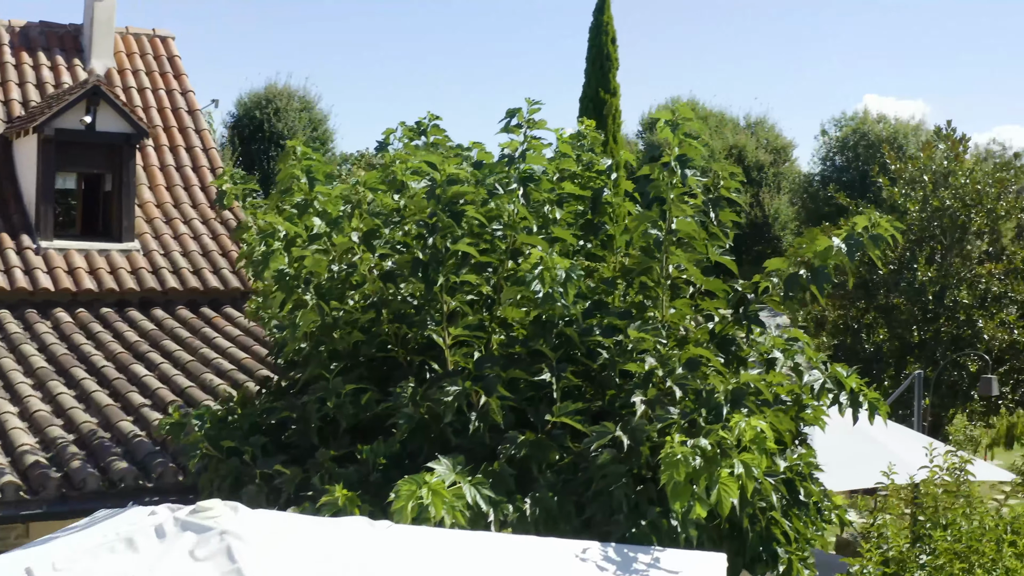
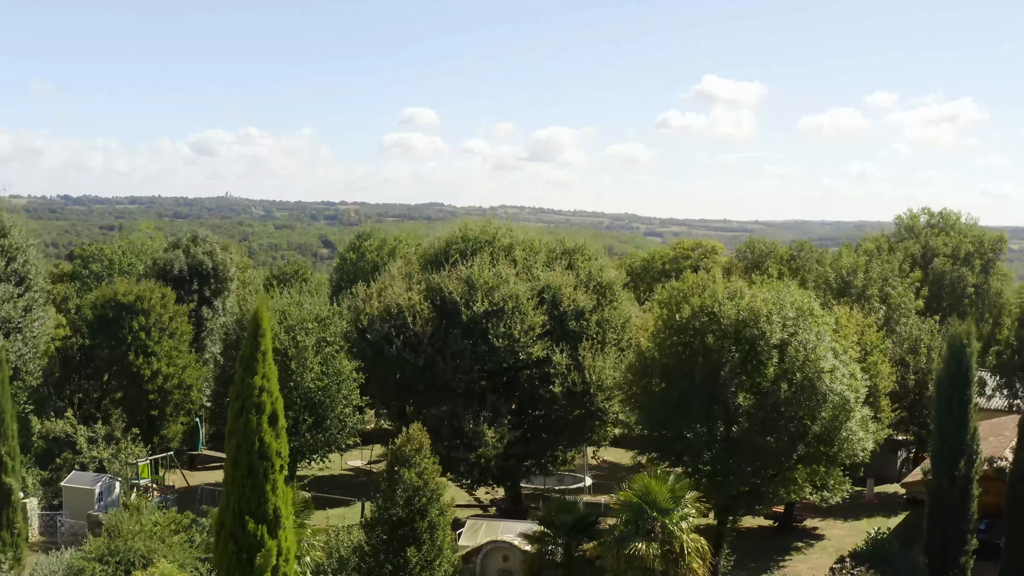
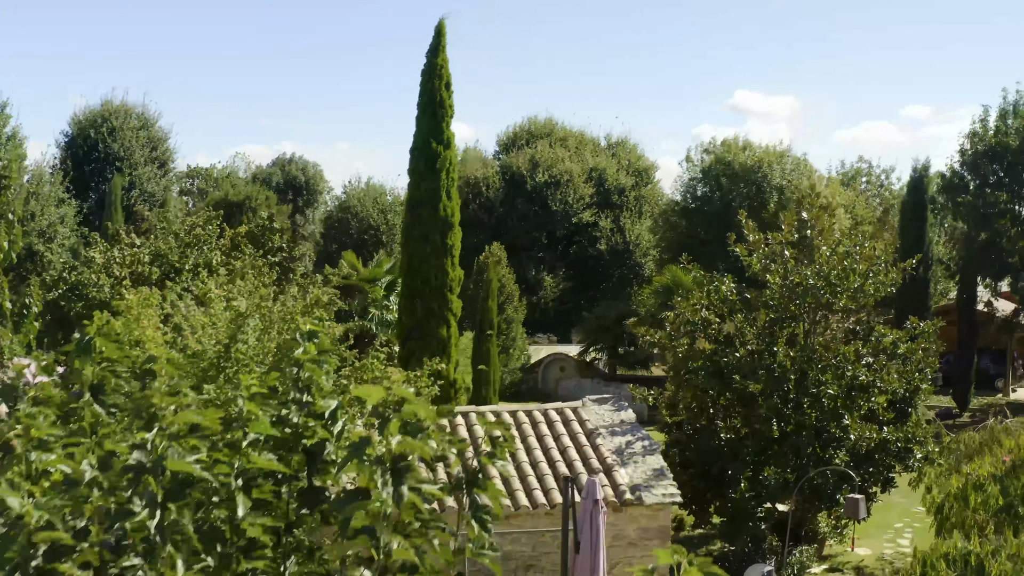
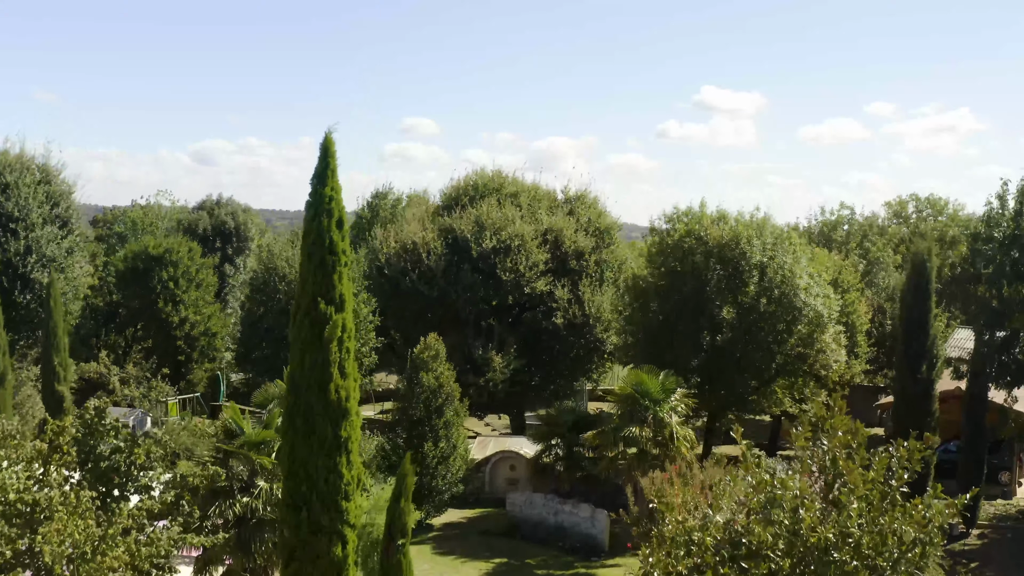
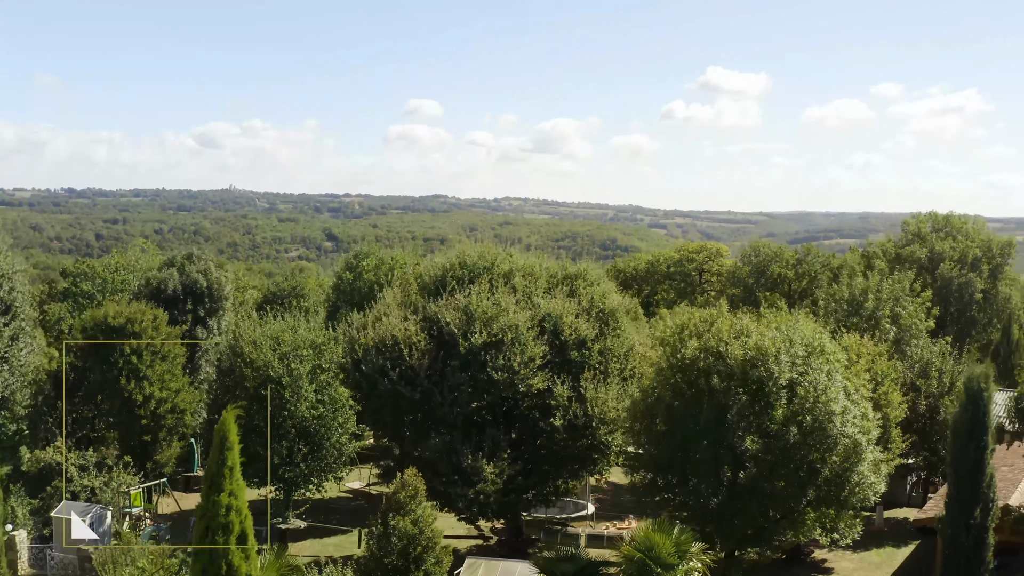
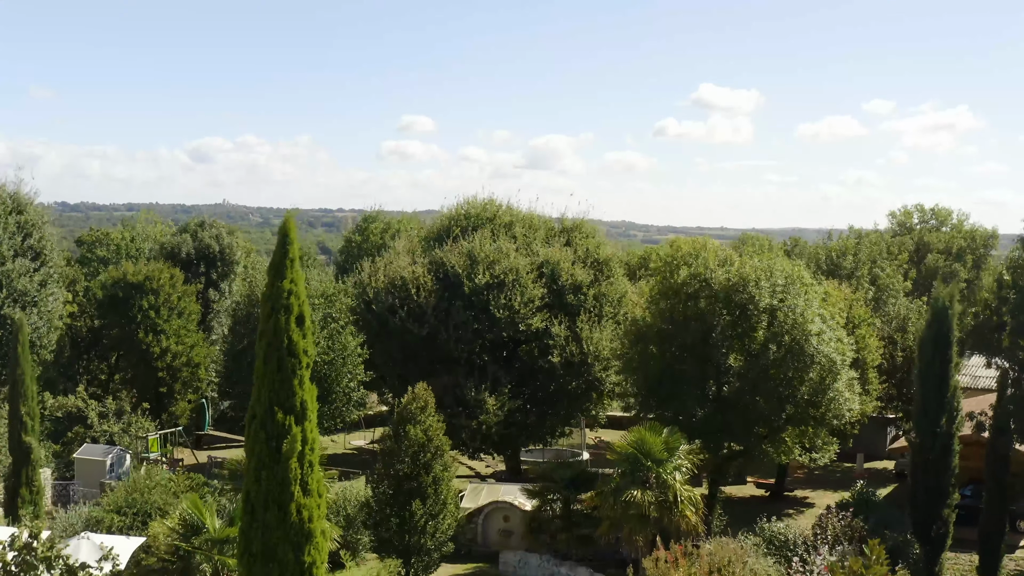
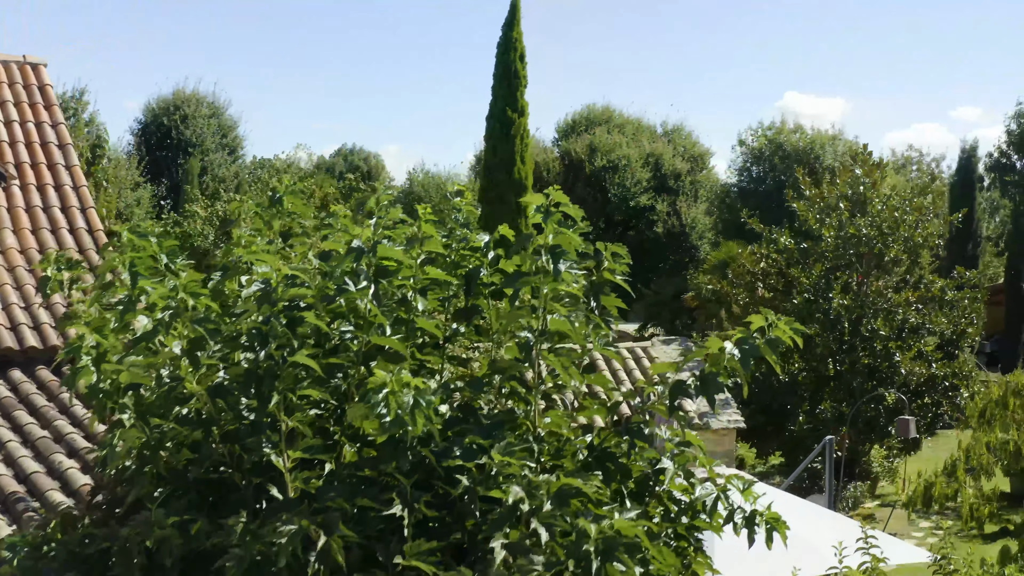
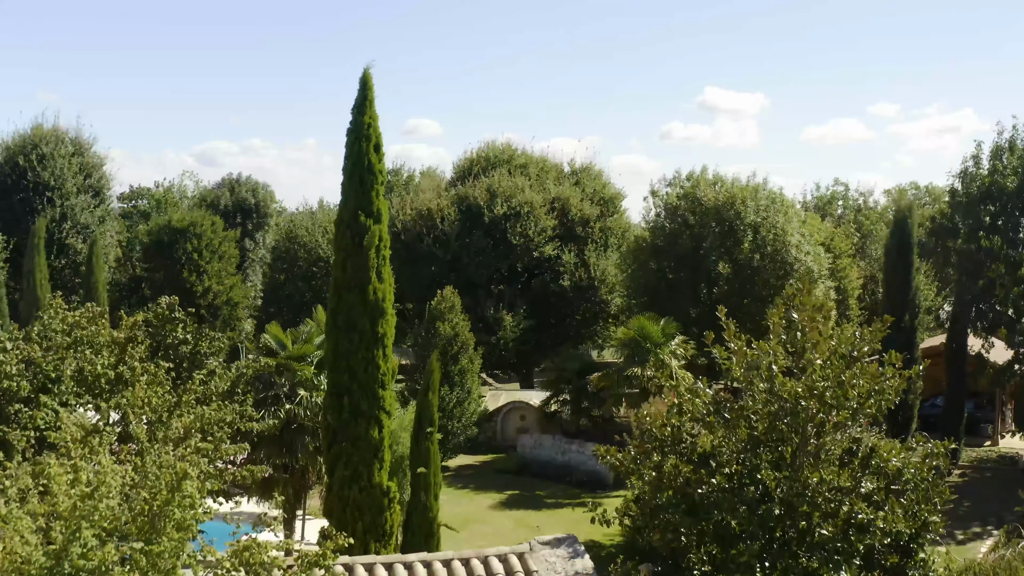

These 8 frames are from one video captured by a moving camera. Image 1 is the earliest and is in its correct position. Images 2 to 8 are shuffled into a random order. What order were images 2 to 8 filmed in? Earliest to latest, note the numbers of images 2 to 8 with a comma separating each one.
7, 3, 8, 4, 6, 2, 5
